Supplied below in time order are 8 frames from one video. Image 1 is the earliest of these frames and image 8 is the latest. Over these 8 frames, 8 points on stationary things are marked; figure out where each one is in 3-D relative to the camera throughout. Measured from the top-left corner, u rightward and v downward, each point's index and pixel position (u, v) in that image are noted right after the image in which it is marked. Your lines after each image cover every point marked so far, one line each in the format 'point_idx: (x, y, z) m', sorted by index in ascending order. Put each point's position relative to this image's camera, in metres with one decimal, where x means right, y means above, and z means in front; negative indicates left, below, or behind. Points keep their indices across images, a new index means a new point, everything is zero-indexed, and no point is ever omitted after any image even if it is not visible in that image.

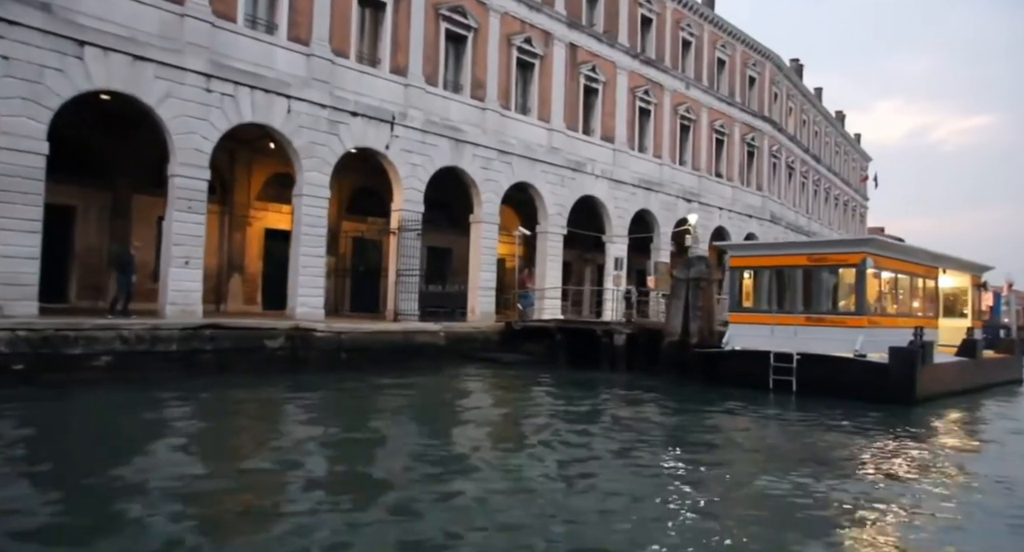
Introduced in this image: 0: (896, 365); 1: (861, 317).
0: (+6.9, -1.6, +13.1) m
1: (+6.6, -0.8, +13.8) m
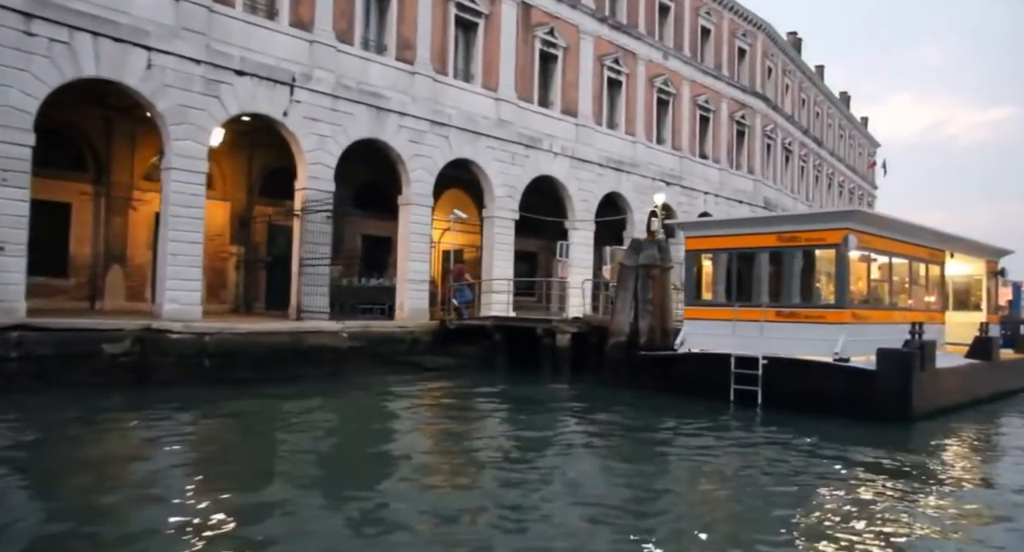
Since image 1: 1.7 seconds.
0: (+5.2, -1.4, +10.2) m
1: (+5.0, -0.5, +10.9) m
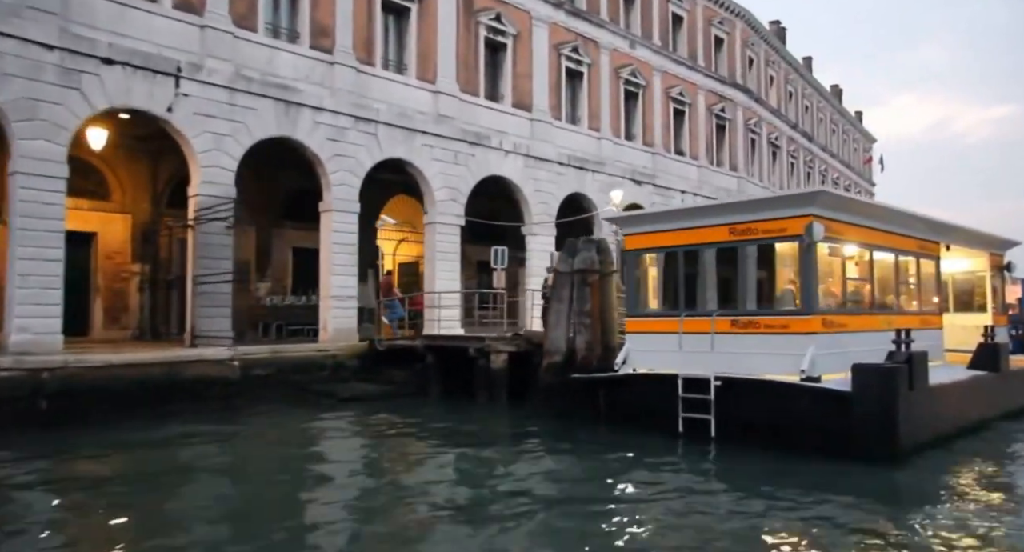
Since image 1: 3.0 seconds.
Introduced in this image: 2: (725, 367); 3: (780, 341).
0: (+3.9, -1.3, +8.1) m
1: (+3.6, -0.5, +8.8) m
2: (+2.8, -1.2, +9.5) m
3: (+3.3, -0.8, +9.0) m
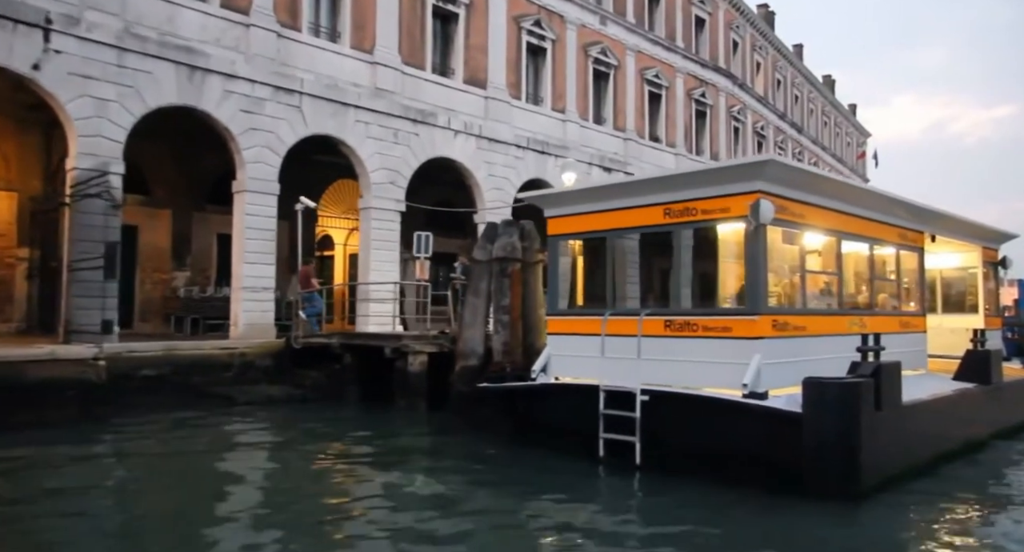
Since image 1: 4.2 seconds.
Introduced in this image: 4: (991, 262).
0: (+2.7, -1.2, +6.4) m
1: (+2.4, -0.4, +7.1) m
2: (+1.5, -1.1, +7.8) m
3: (+2.1, -0.7, +7.3) m
4: (+8.6, +0.3, +13.2) m
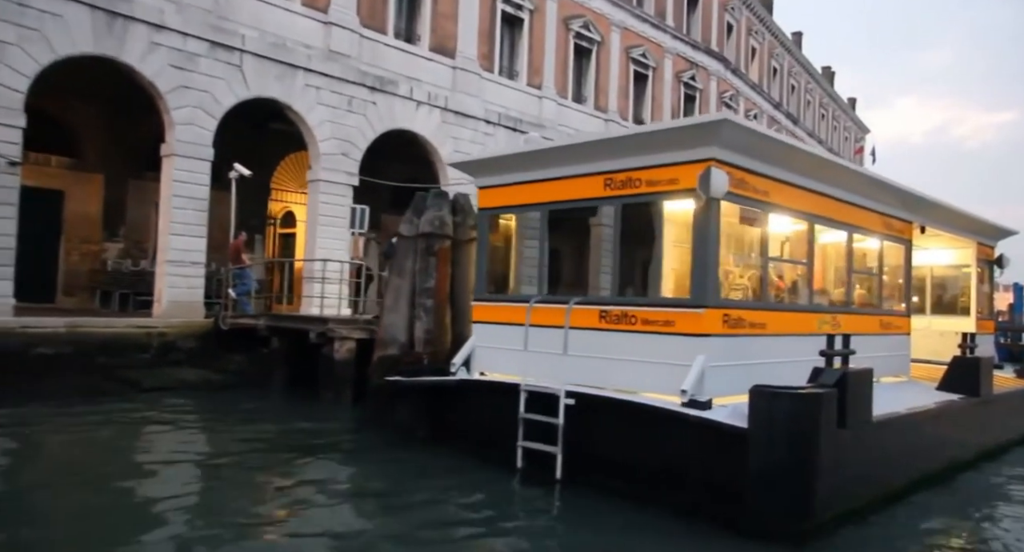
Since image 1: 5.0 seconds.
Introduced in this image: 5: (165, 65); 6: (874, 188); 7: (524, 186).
0: (+1.8, -1.1, +5.2) m
1: (+1.6, -0.3, +5.9) m
2: (+0.7, -0.9, +6.7) m
3: (+1.2, -0.6, +6.2) m
4: (+7.8, +0.3, +12.1) m
5: (-5.9, +3.6, +12.3) m
6: (+4.0, +1.0, +8.2) m
7: (+0.1, +0.9, +7.4) m
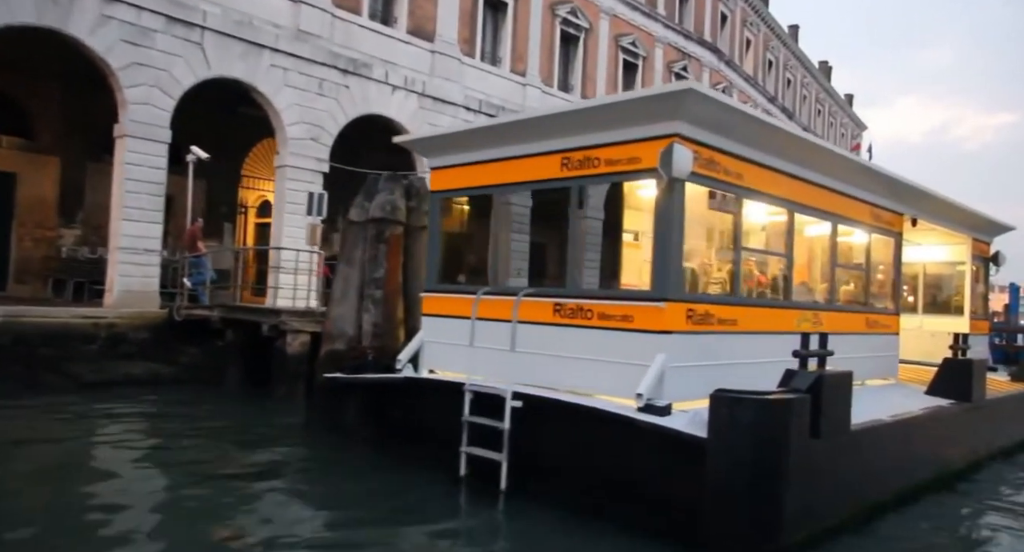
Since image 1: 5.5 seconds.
0: (+1.4, -1.1, +4.6) m
1: (+1.1, -0.2, +5.3) m
2: (+0.2, -0.8, +6.0) m
3: (+0.8, -0.5, +5.6) m
4: (+7.3, +0.3, +11.5) m
5: (-6.3, +3.8, +11.7) m
6: (+3.6, +1.0, +7.6) m
7: (-0.3, +1.0, +6.8) m
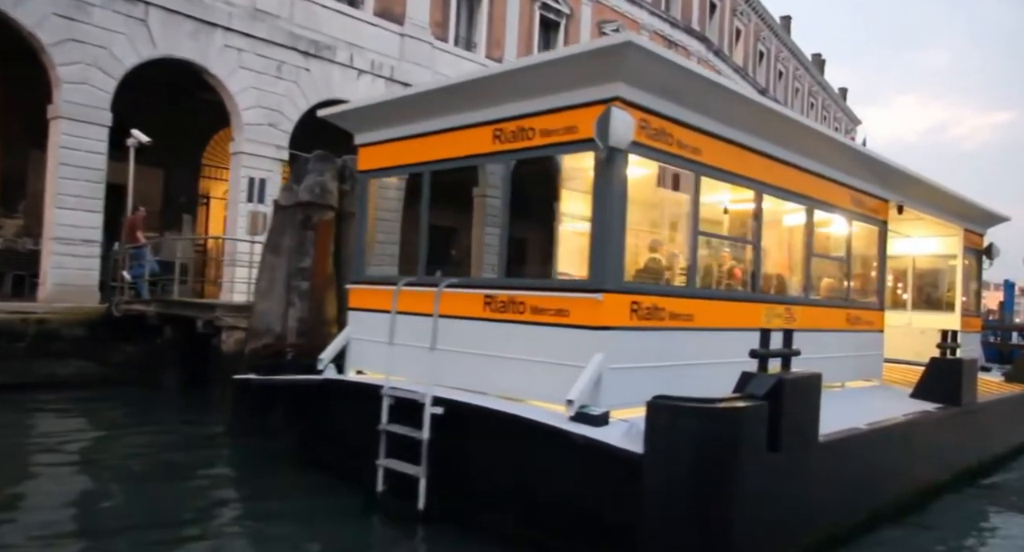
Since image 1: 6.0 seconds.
0: (+0.8, -1.0, +3.9) m
1: (+0.6, -0.1, +4.6) m
2: (-0.3, -0.7, +5.3) m
3: (+0.2, -0.4, +4.8) m
4: (+6.8, +0.4, +10.7) m
5: (-6.9, +3.9, +10.9) m
6: (+3.1, +1.1, +6.9) m
7: (-0.9, +1.1, +6.0) m
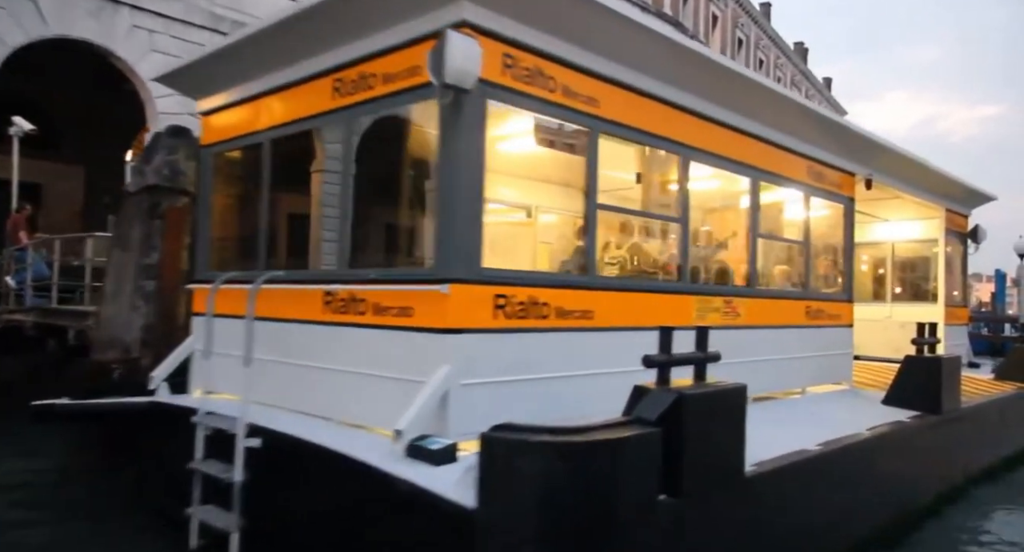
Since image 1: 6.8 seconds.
0: (0.0, -0.9, +2.7) m
1: (-0.3, -0.1, +3.4) m
2: (-1.2, -0.7, +4.1) m
3: (-0.6, -0.4, +3.7) m
4: (+5.9, +0.6, +9.6) m
5: (-7.8, +3.8, +9.7) m
6: (+2.2, +1.2, +5.7) m
7: (-1.8, +1.1, +4.9) m
